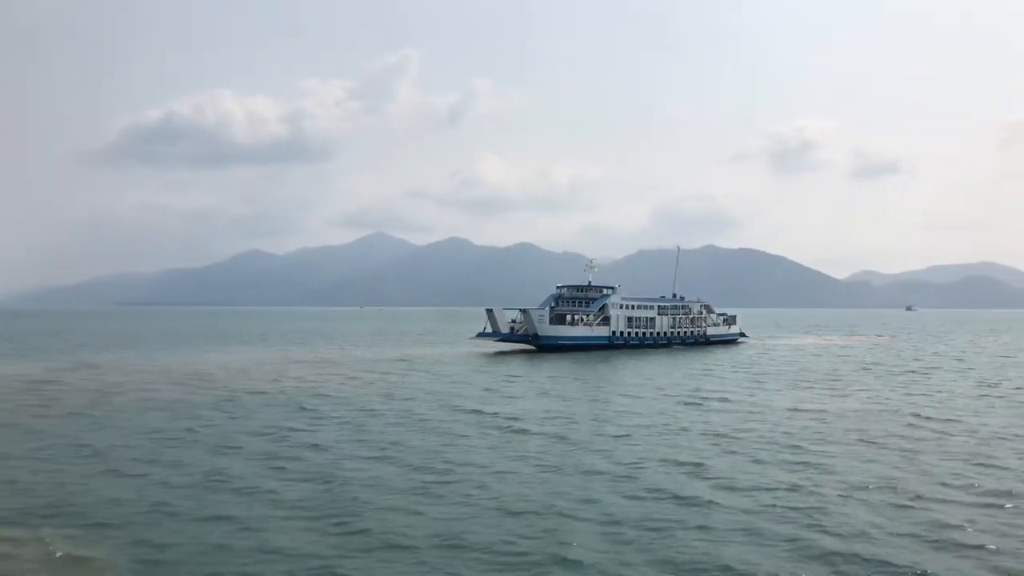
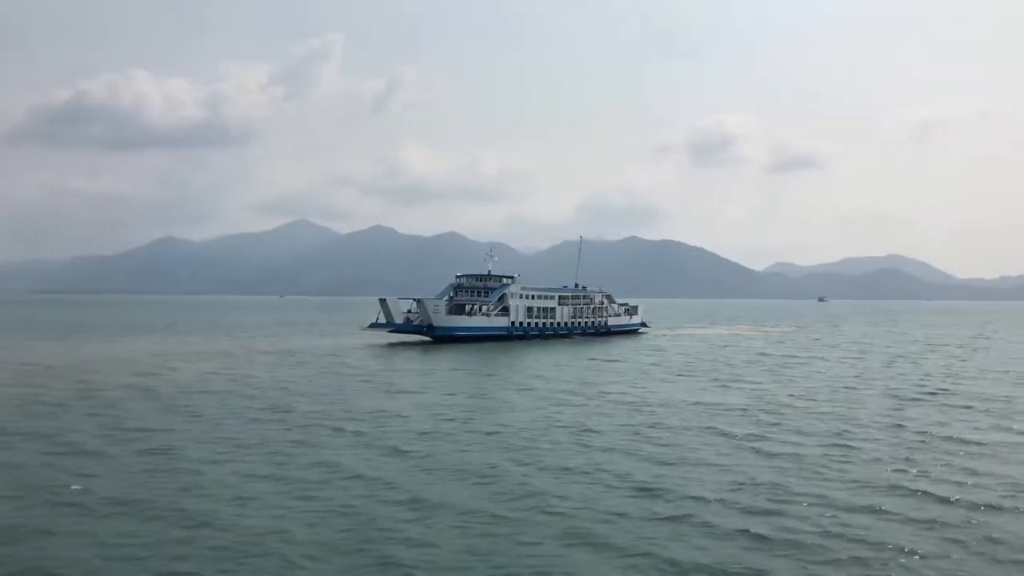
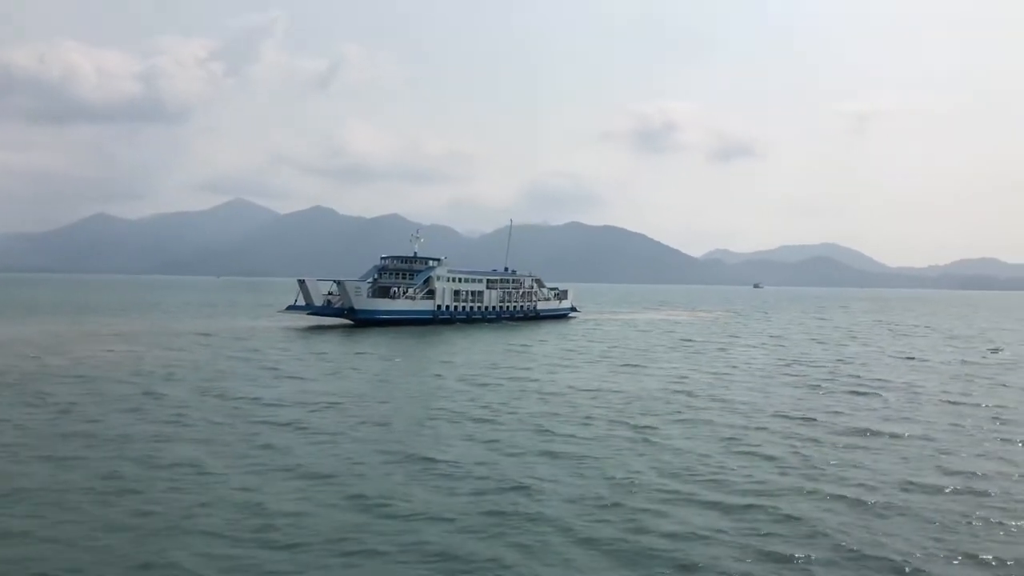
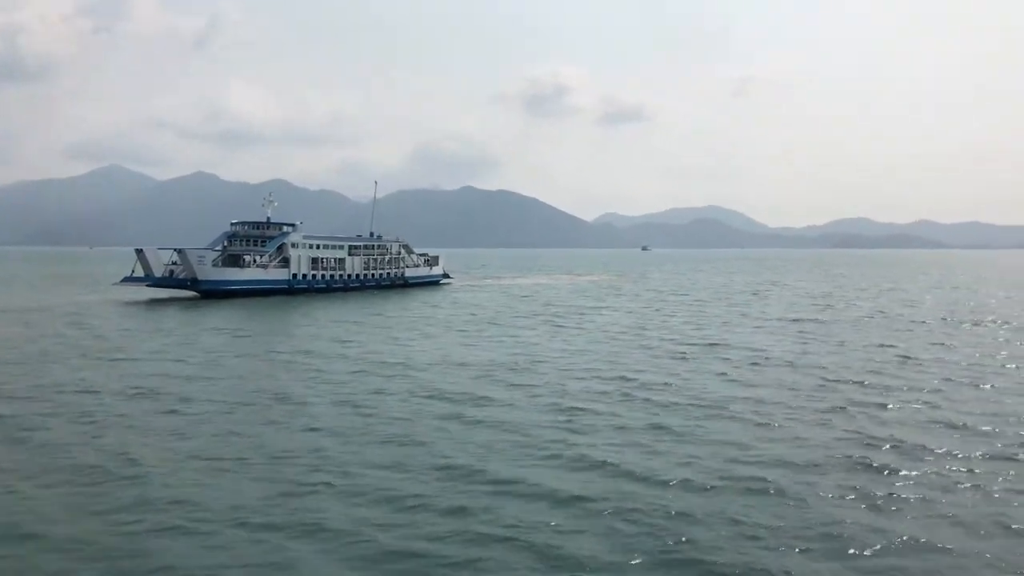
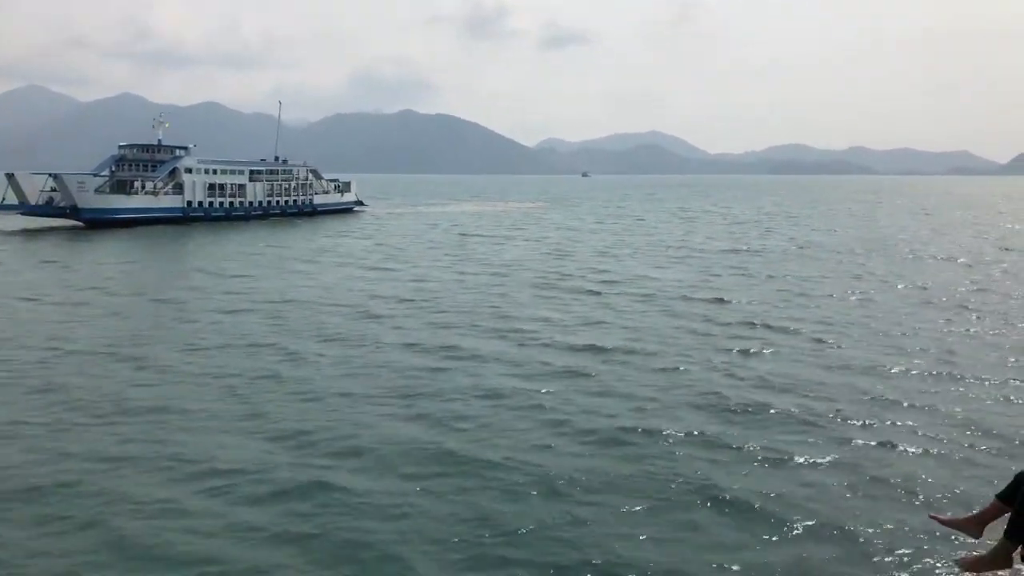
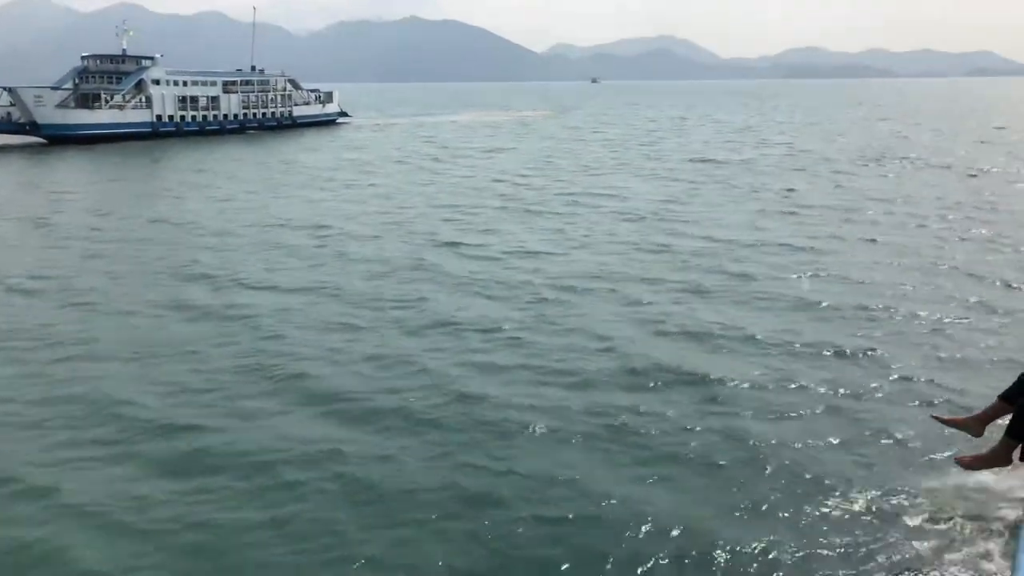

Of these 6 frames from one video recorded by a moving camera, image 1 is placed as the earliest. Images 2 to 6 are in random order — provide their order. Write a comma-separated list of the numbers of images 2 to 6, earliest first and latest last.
2, 3, 4, 5, 6
